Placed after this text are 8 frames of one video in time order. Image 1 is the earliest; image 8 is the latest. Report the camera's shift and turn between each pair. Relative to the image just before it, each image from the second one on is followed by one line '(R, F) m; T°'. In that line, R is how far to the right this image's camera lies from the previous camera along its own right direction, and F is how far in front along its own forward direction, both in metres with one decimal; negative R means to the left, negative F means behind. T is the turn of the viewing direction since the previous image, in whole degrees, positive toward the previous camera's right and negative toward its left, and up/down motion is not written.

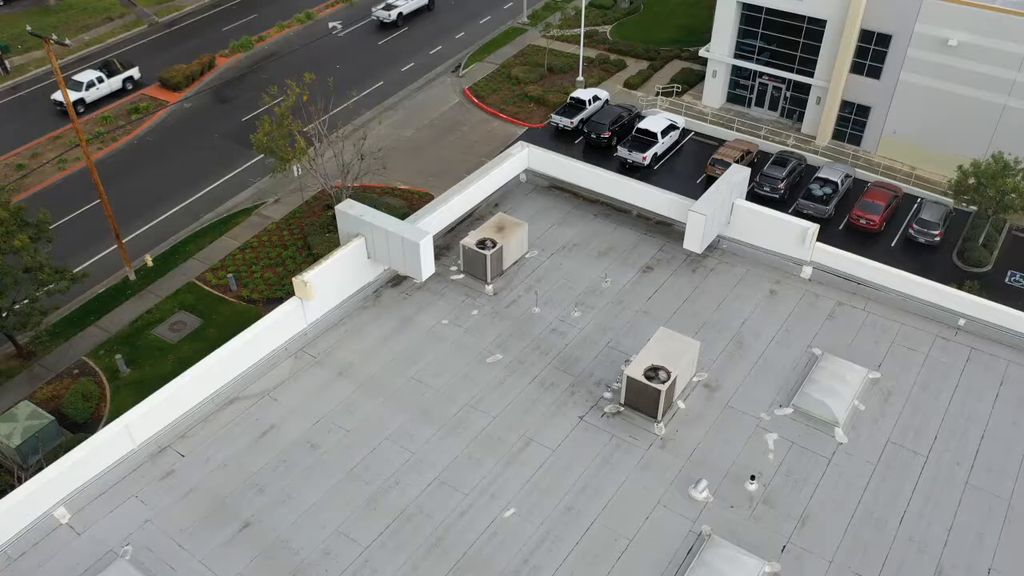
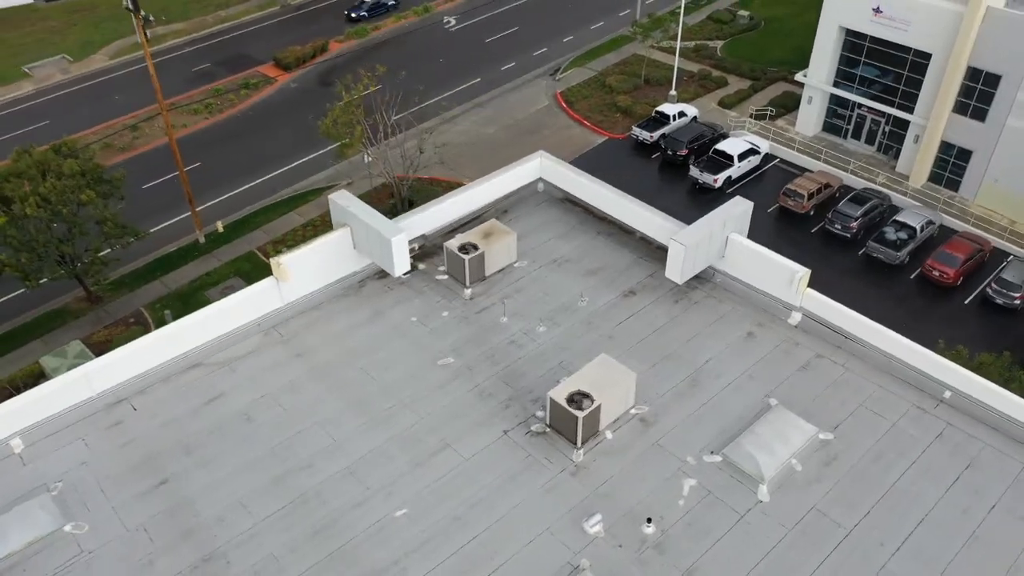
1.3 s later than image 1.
(+3.3, +0.2) m; -10°
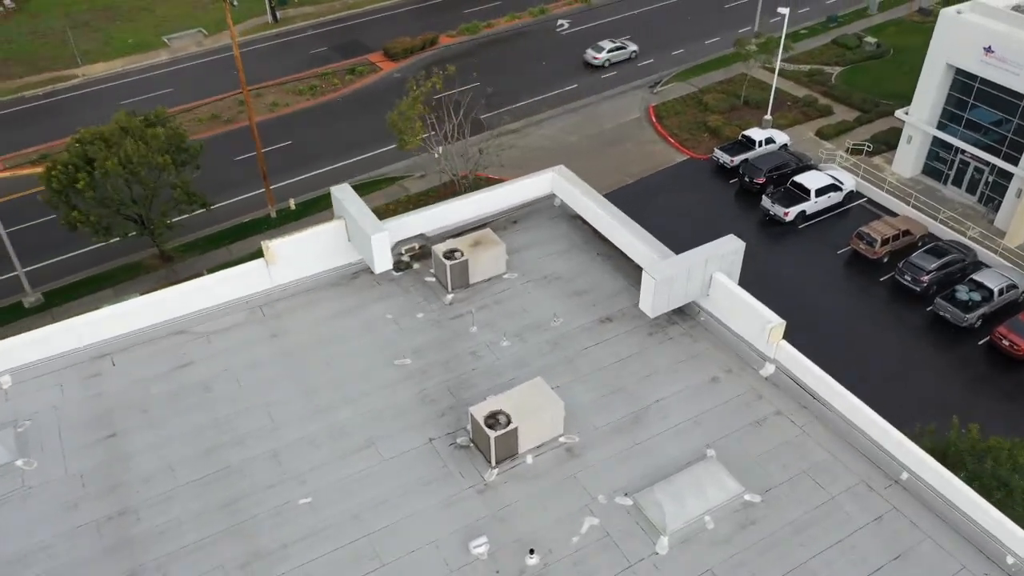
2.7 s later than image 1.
(+3.2, +0.2) m; -10°
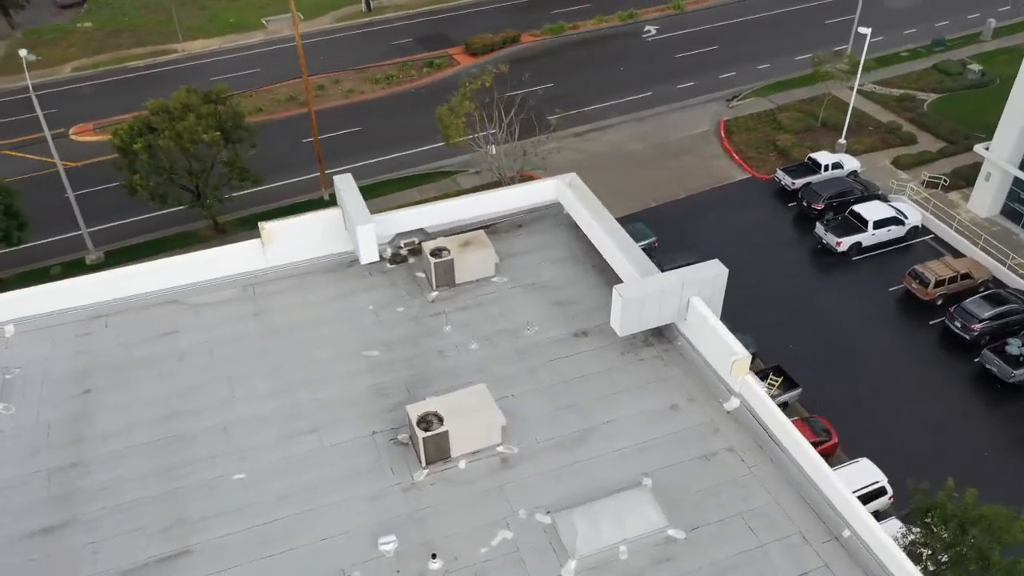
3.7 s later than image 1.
(+2.5, +0.2) m; -7°
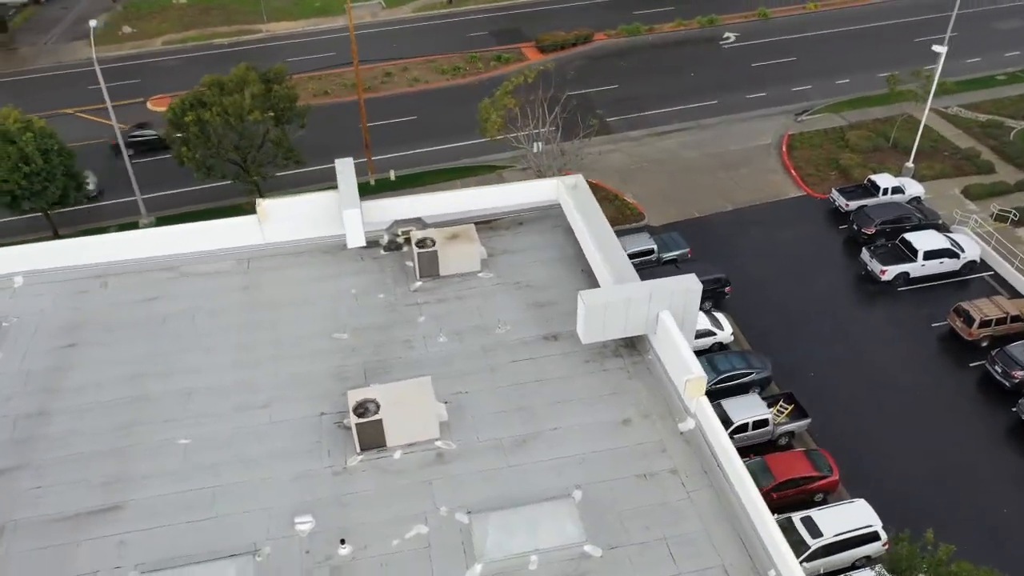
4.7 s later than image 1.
(+2.3, +0.3) m; -7°
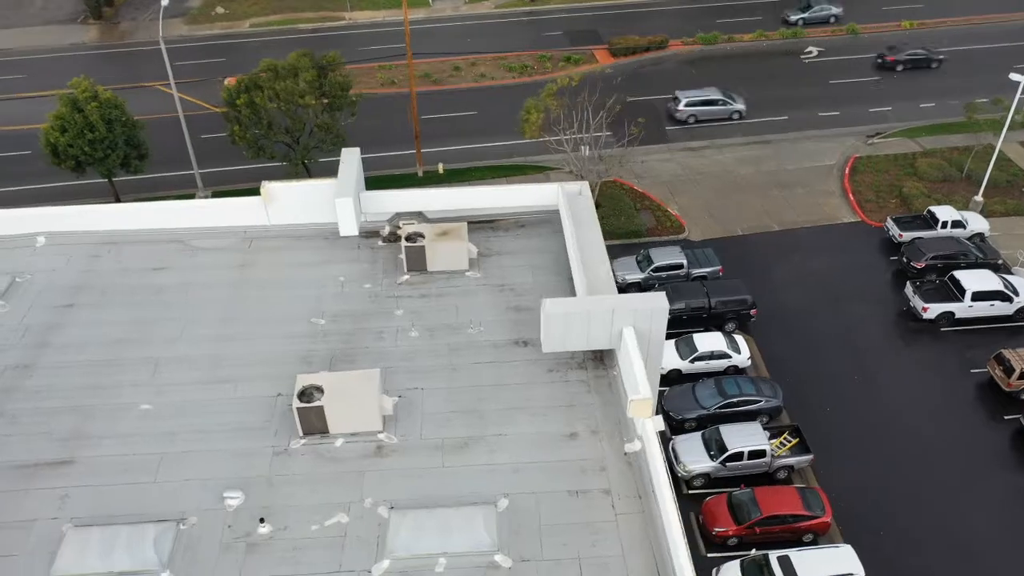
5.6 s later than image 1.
(+2.3, +0.2) m; -7°
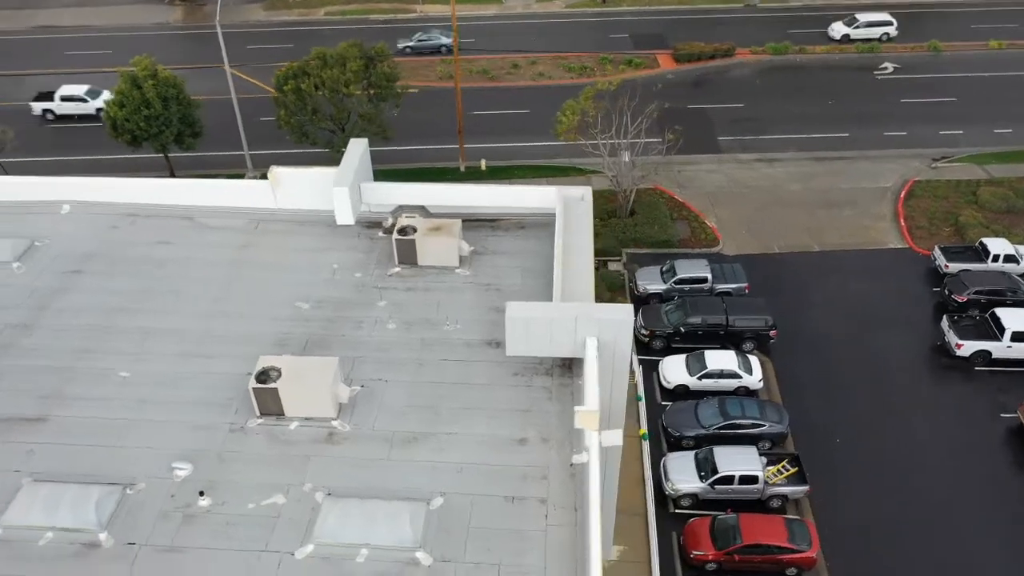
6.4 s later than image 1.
(+2.0, +0.2) m; -6°
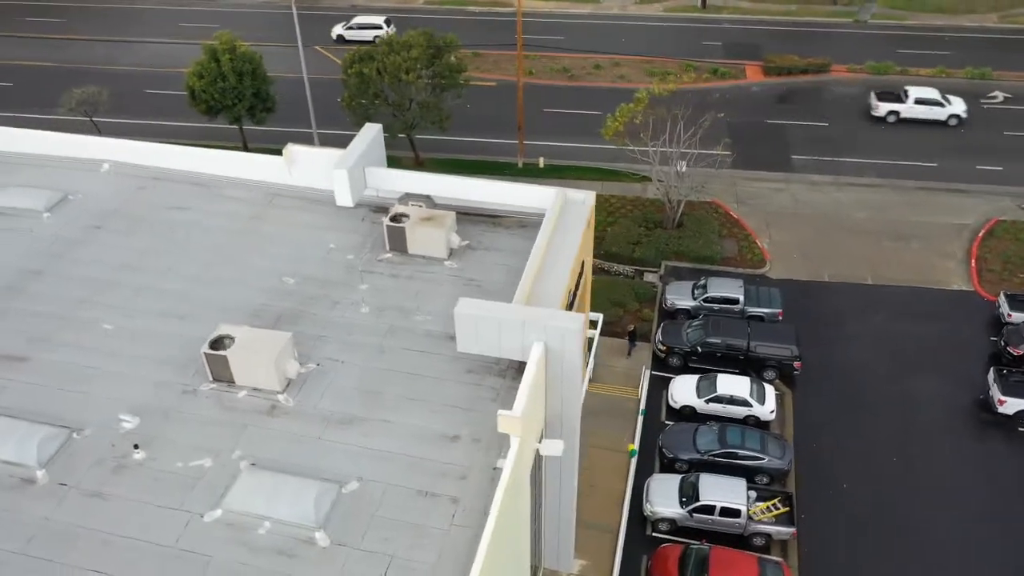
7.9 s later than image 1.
(+2.7, +0.4) m; -8°
